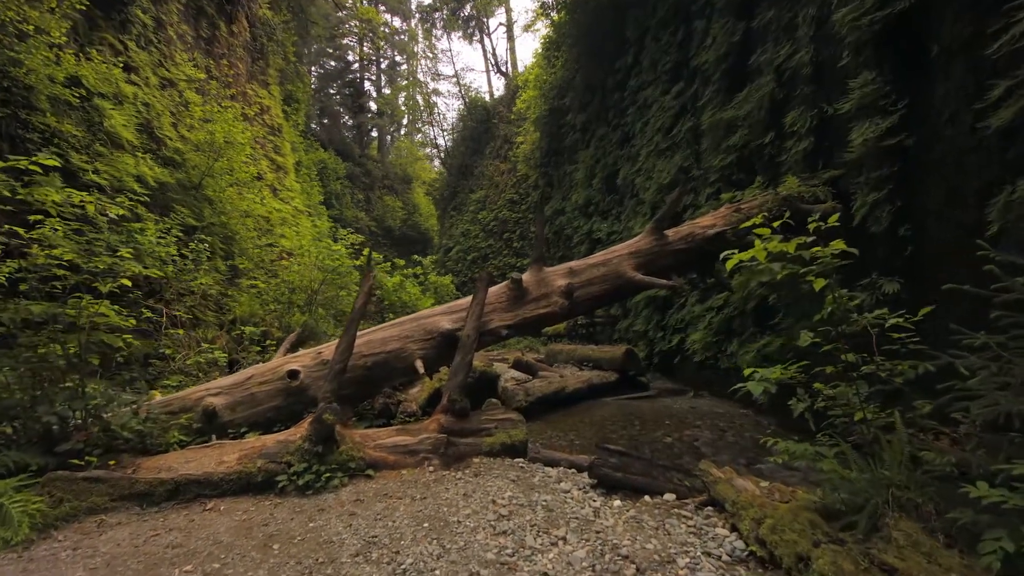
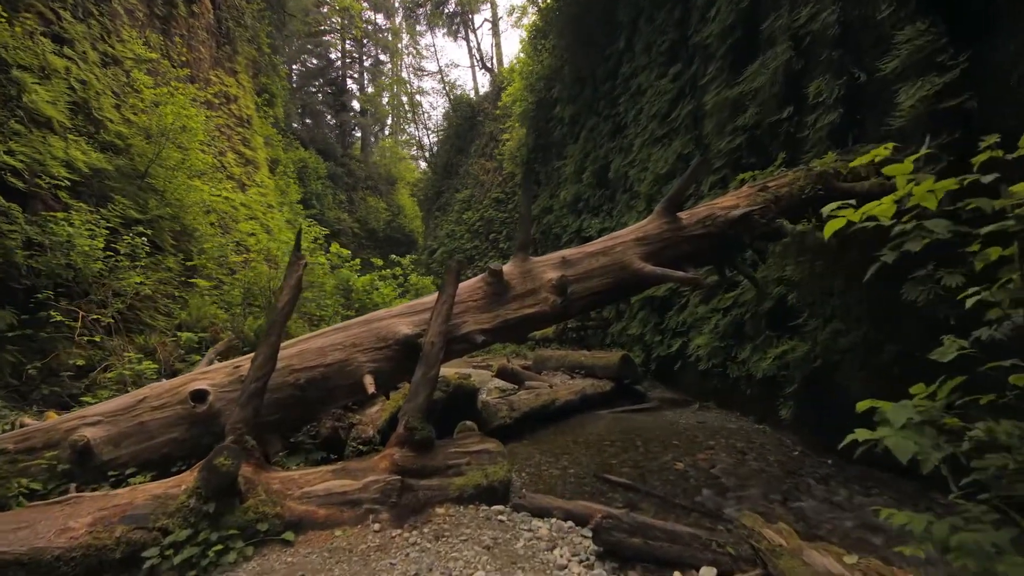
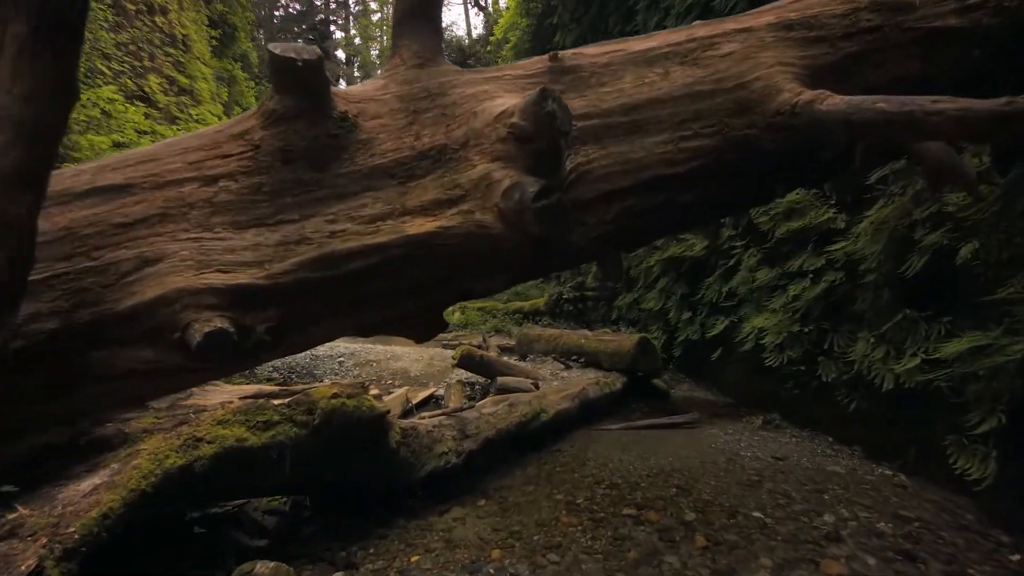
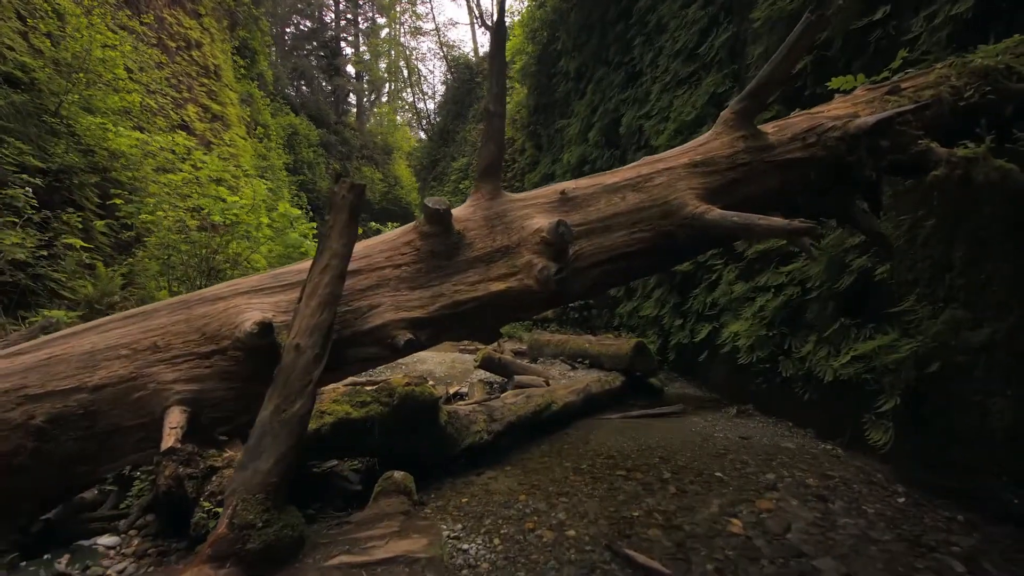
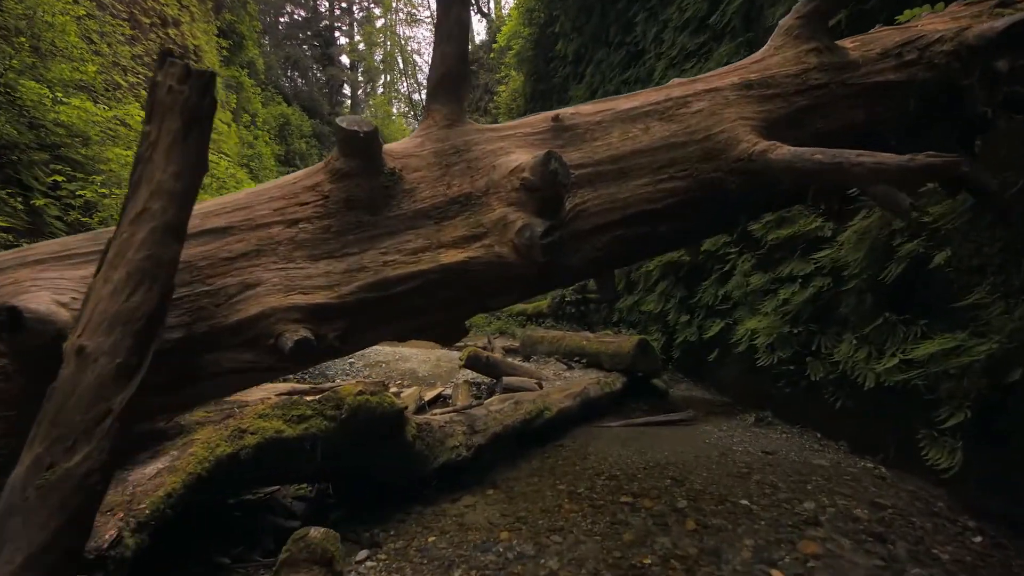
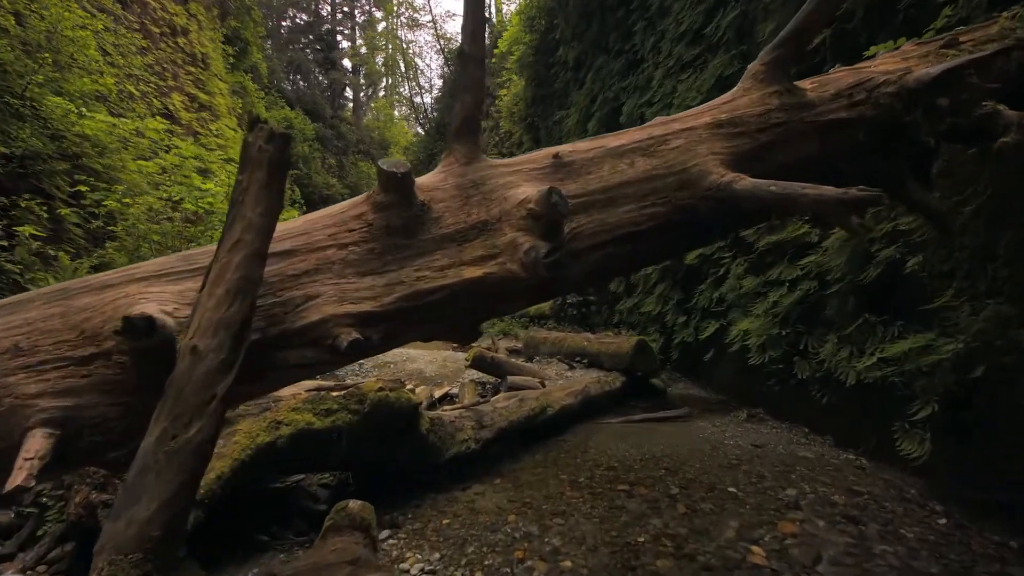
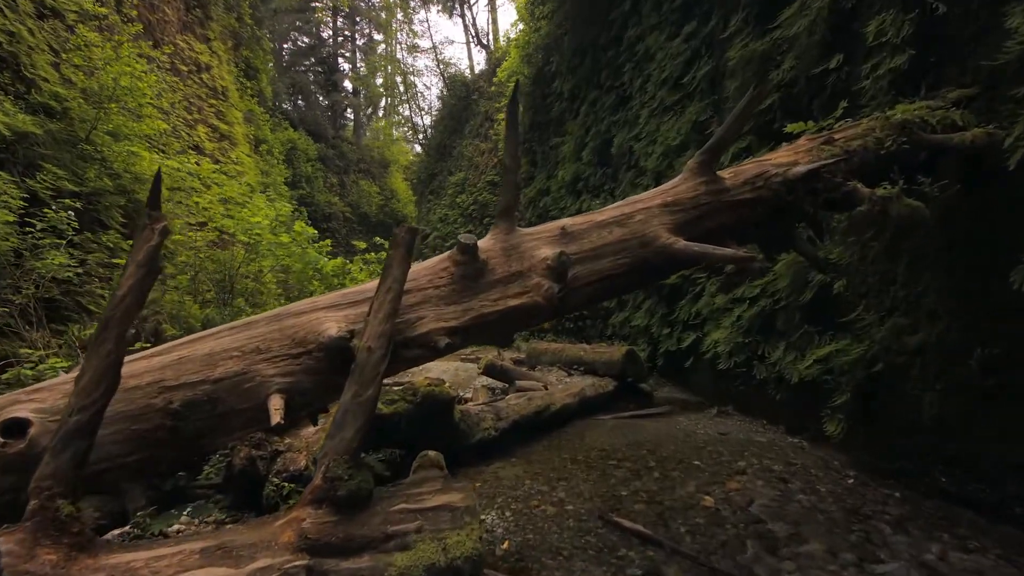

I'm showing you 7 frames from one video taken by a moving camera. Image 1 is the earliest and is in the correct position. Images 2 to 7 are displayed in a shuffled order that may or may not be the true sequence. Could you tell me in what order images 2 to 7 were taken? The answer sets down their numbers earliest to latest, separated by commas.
2, 7, 4, 6, 5, 3
